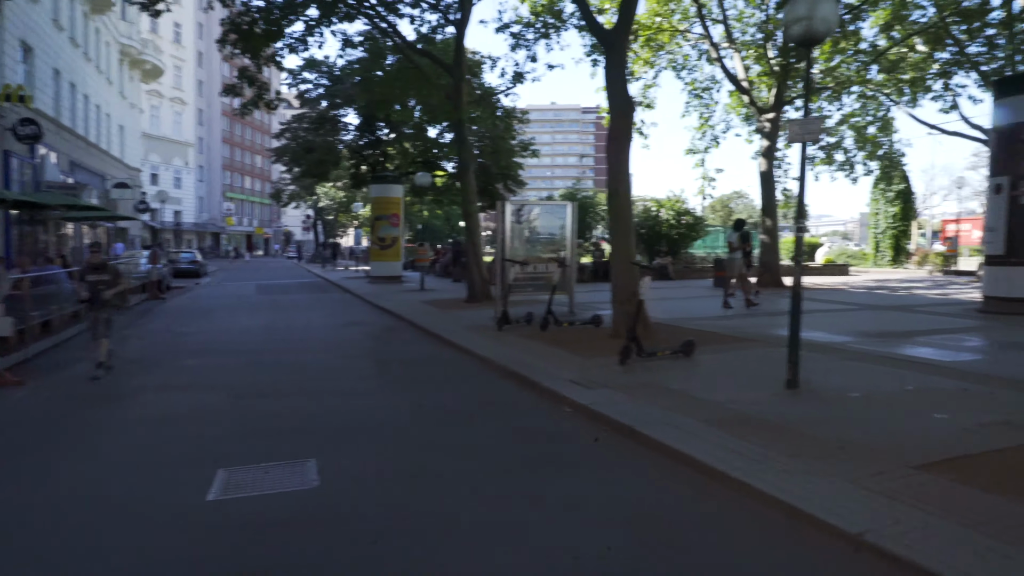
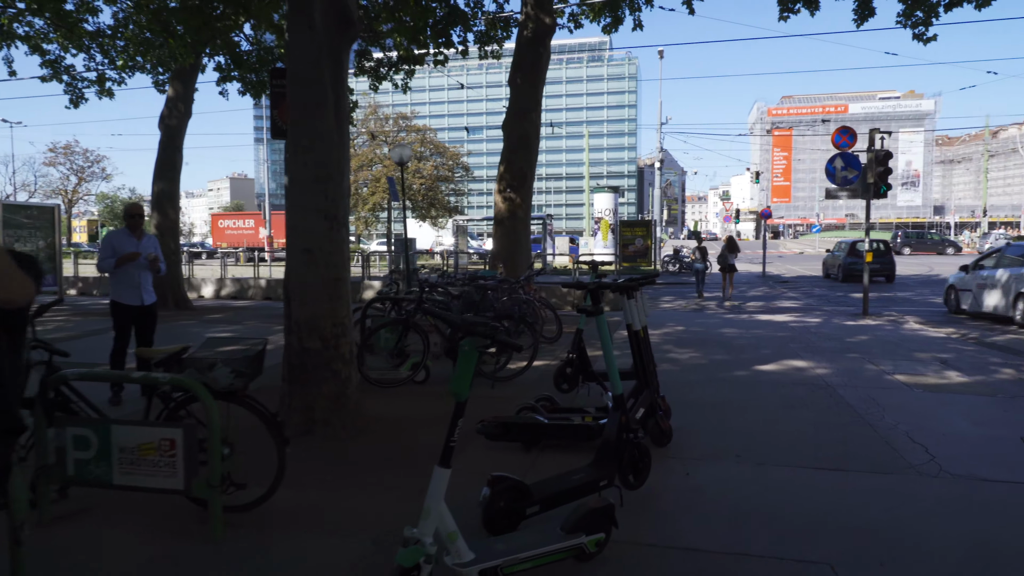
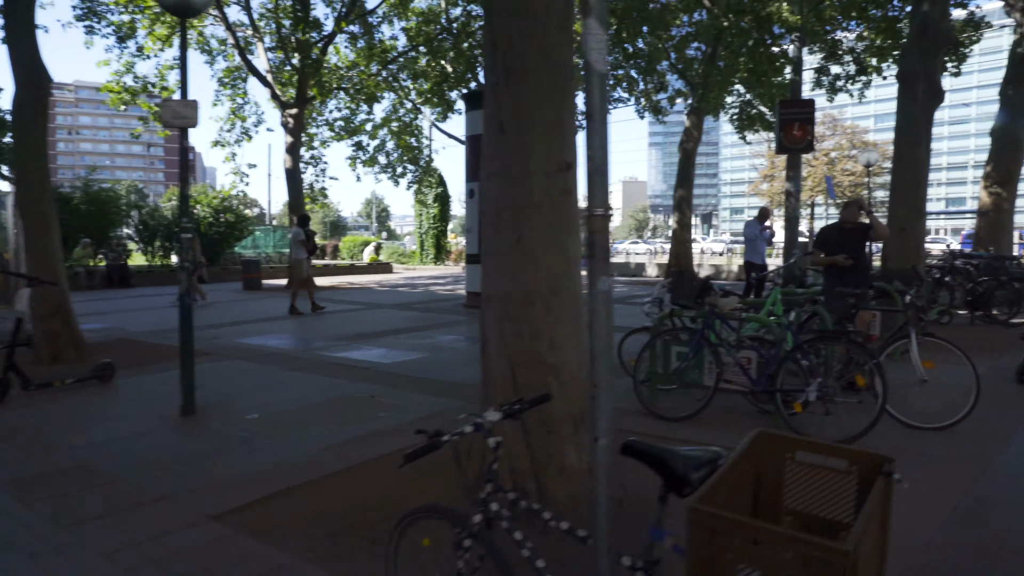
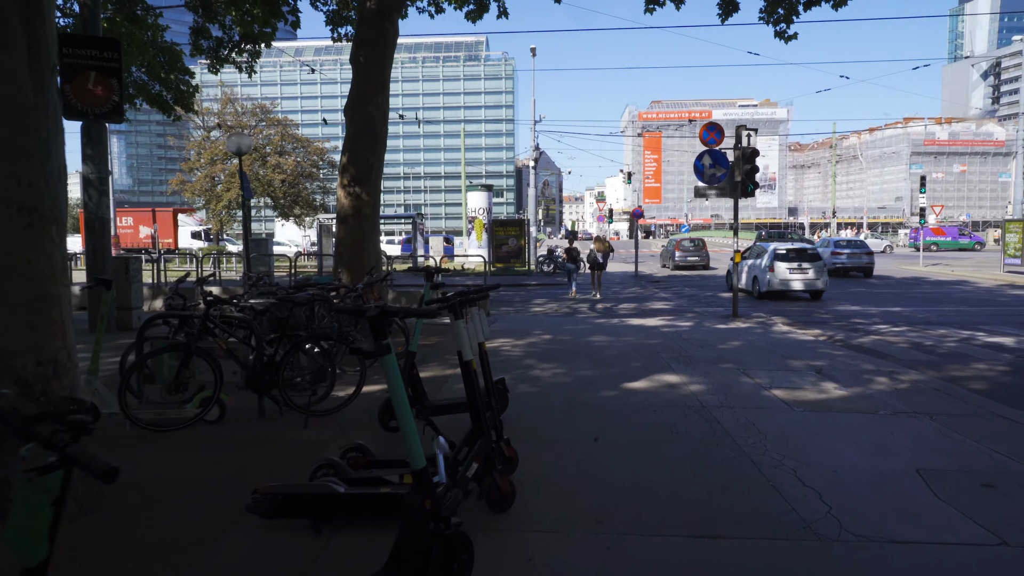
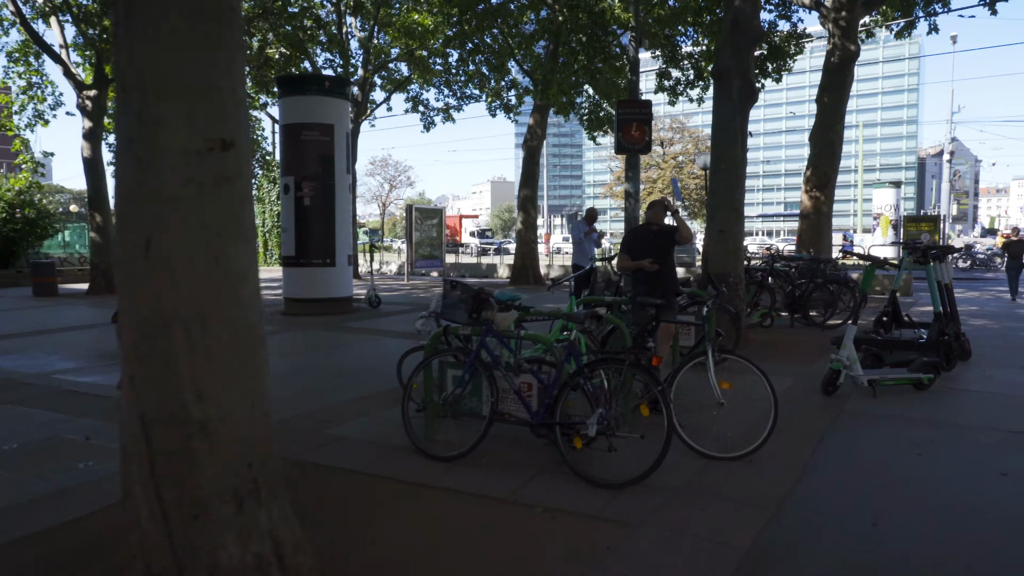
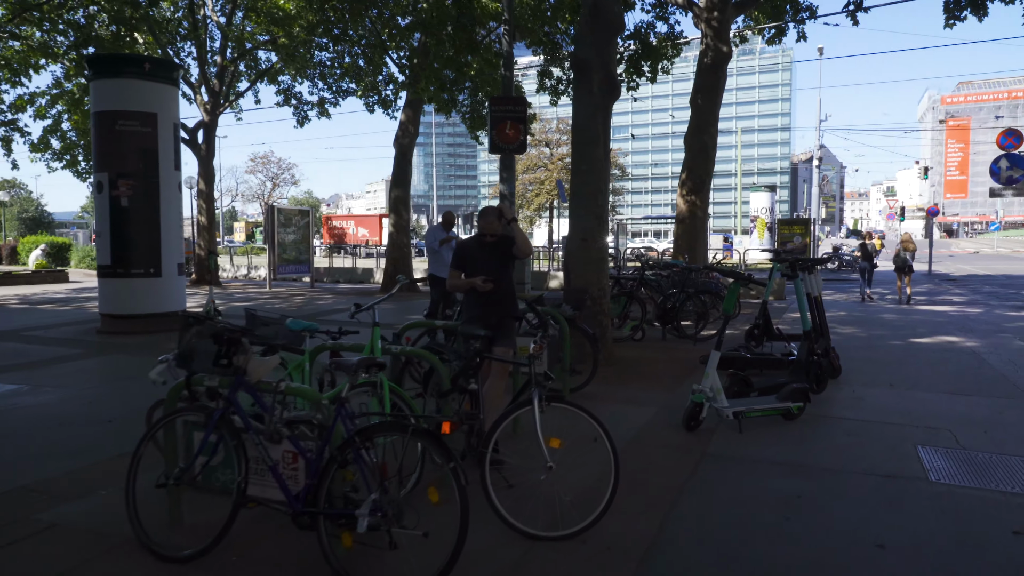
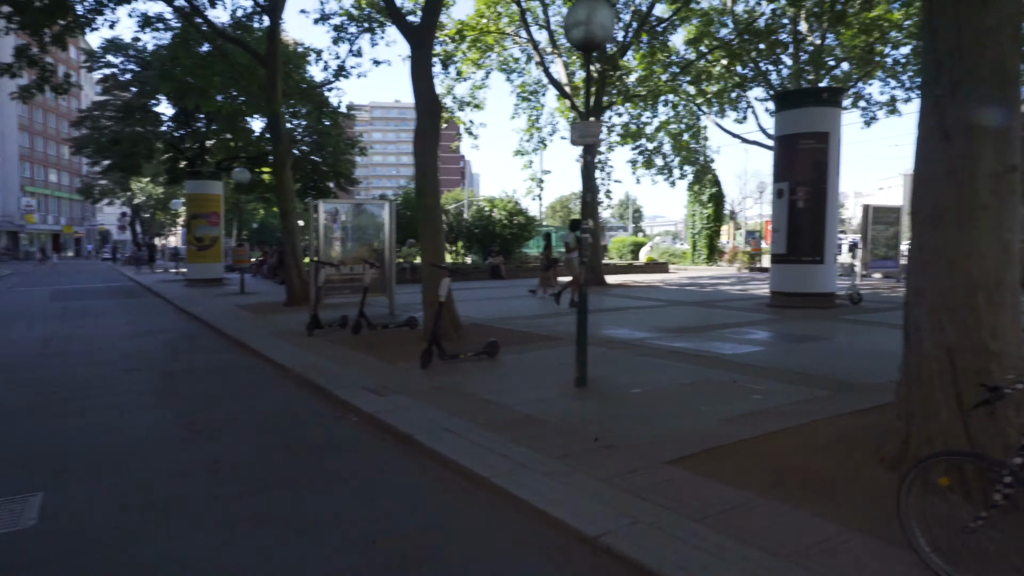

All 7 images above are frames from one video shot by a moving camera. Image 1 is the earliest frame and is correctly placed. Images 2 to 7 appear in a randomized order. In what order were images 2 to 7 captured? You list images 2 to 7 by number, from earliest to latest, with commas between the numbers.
7, 3, 5, 6, 2, 4
